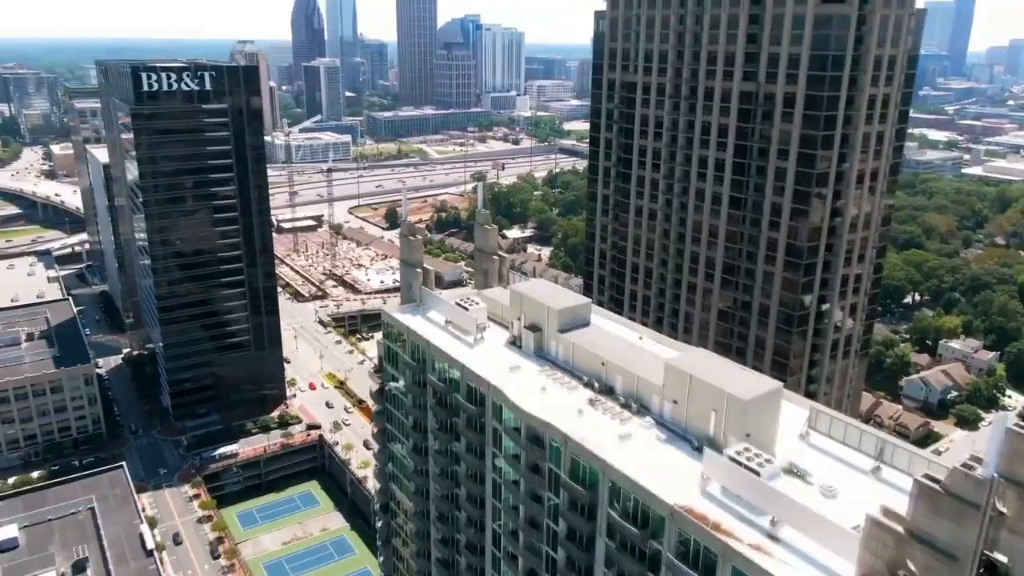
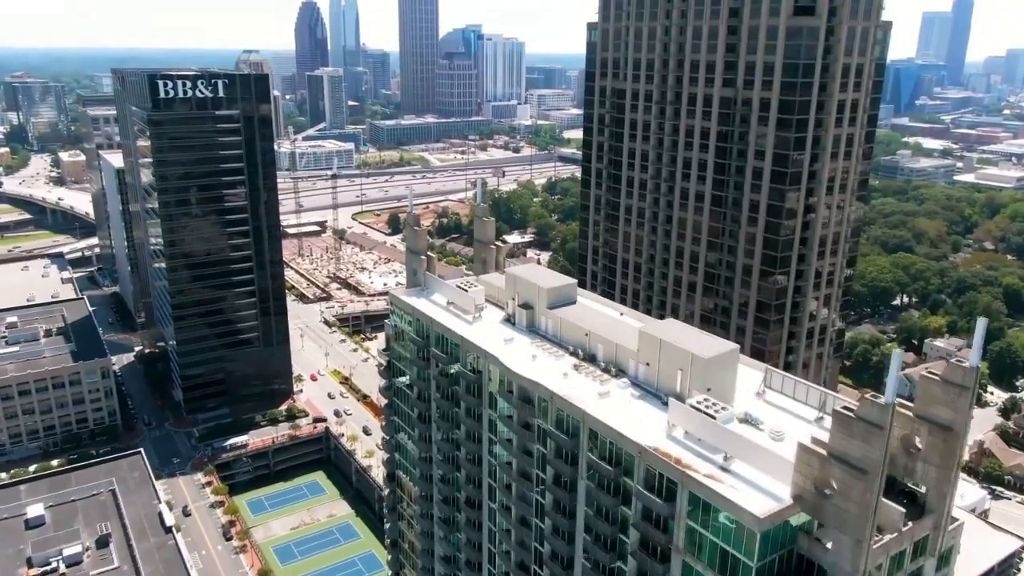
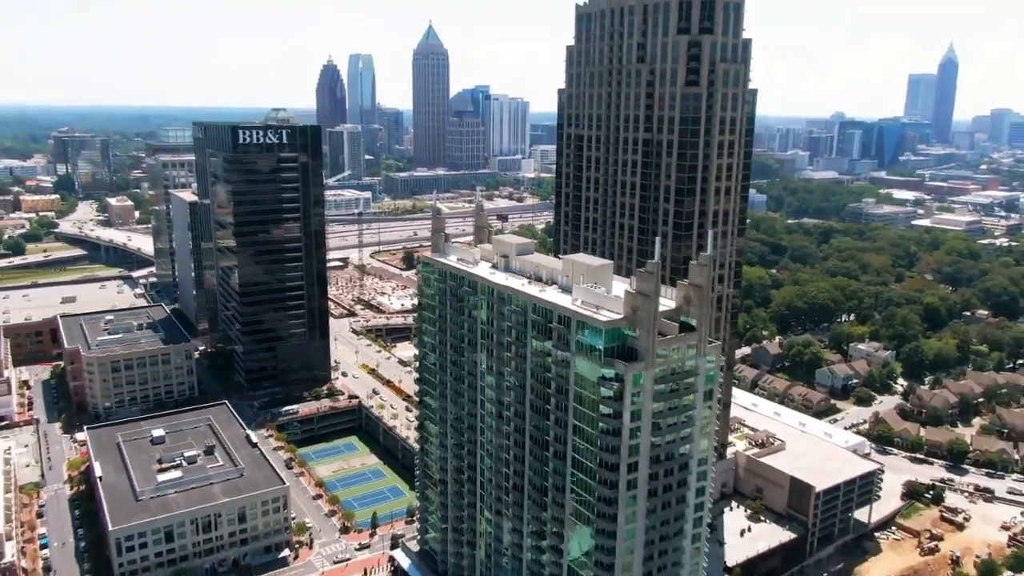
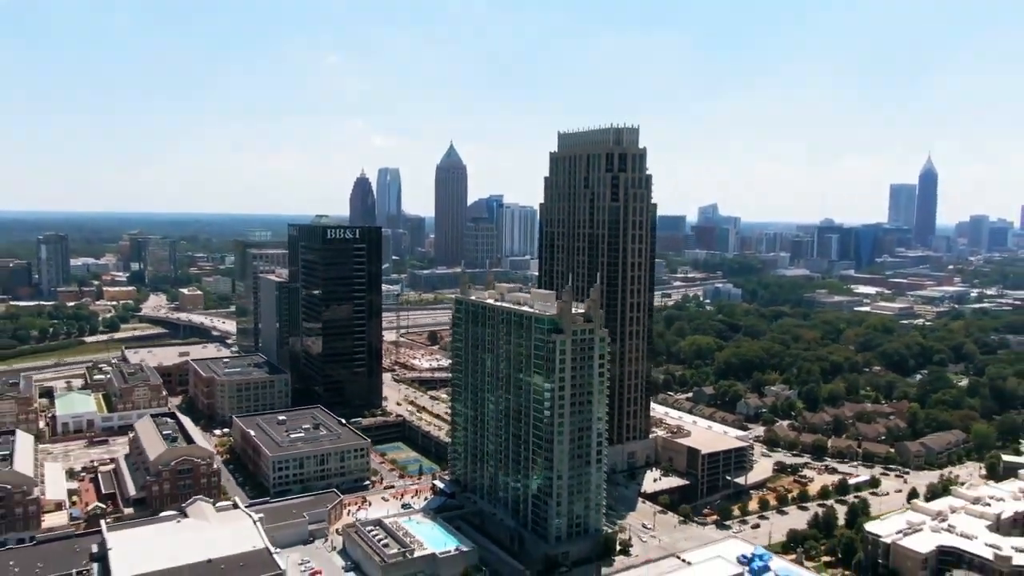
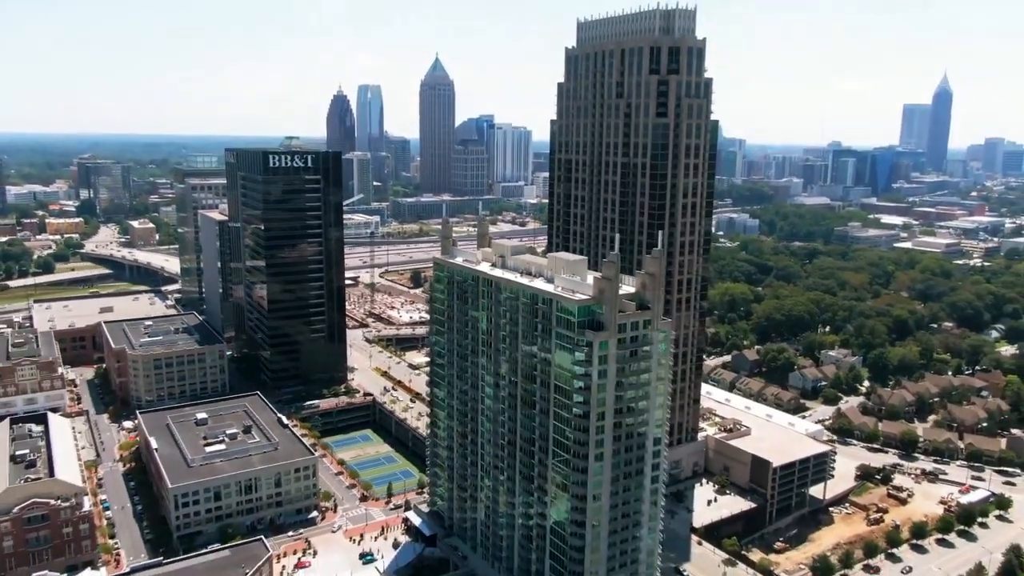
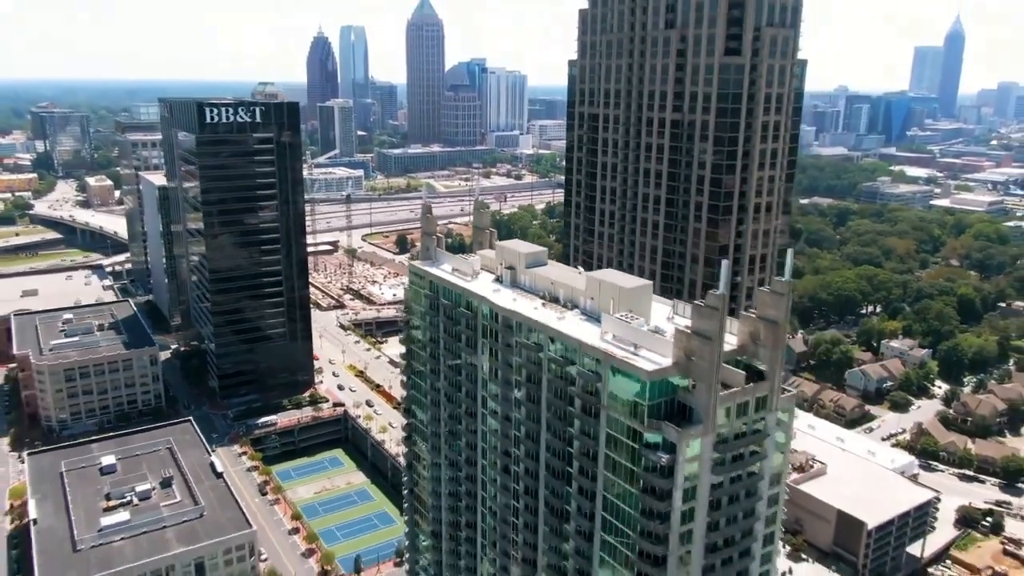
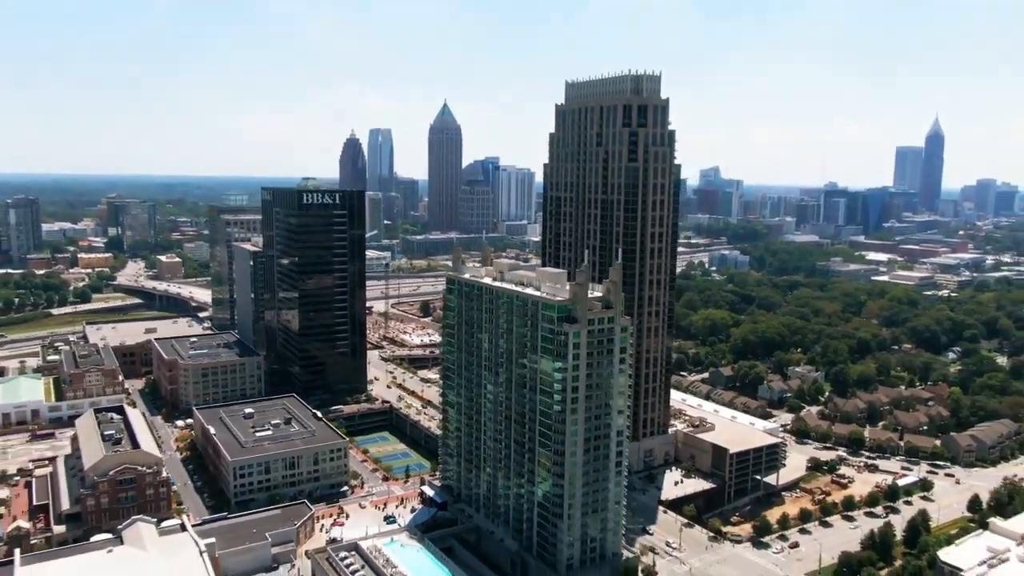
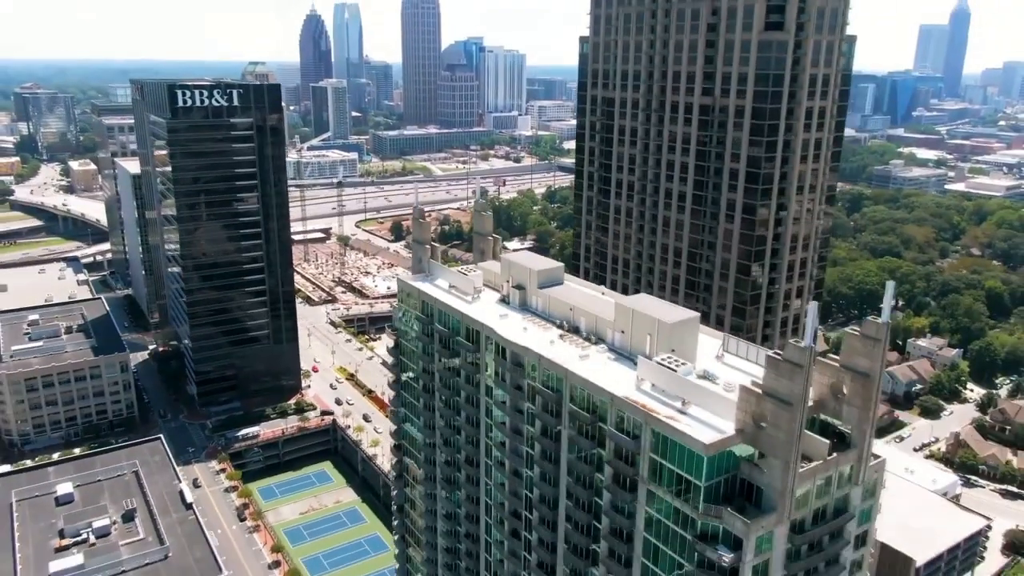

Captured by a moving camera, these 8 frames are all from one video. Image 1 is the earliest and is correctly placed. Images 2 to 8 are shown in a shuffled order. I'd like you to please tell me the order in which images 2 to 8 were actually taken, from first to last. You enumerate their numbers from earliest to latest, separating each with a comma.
2, 8, 6, 3, 5, 7, 4
